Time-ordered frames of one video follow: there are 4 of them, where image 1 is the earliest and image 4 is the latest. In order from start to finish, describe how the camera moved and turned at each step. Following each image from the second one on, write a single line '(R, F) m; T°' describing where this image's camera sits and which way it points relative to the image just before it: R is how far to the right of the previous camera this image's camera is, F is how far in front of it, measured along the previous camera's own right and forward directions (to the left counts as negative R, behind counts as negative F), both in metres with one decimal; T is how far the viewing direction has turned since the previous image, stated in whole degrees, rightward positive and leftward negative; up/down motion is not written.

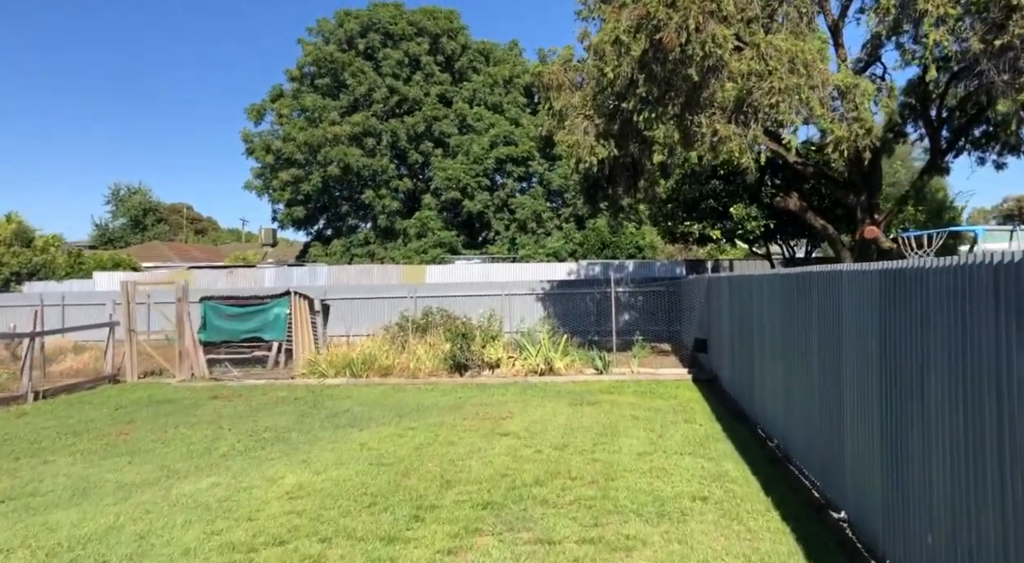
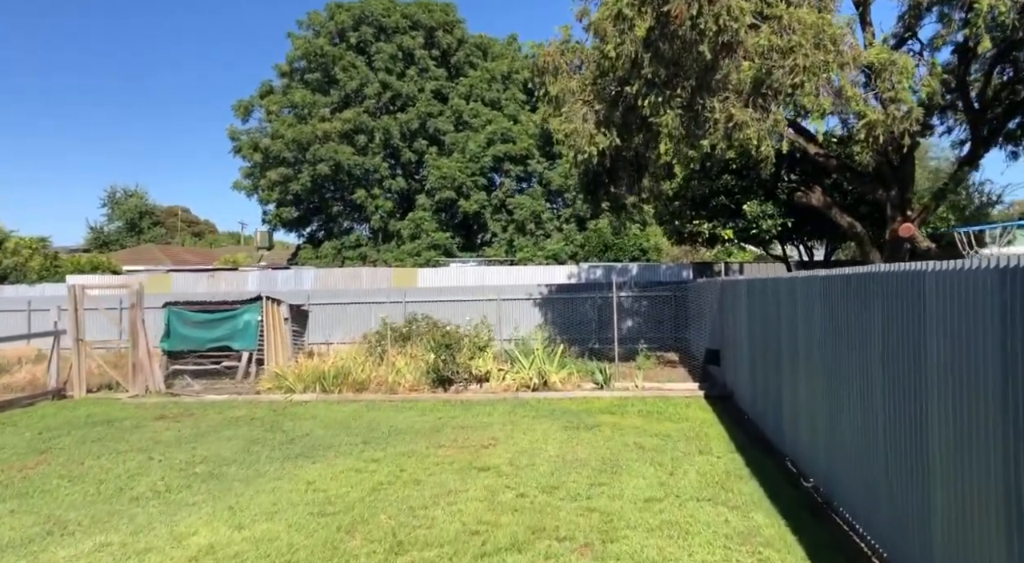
(+0.2, +1.4) m; 0°
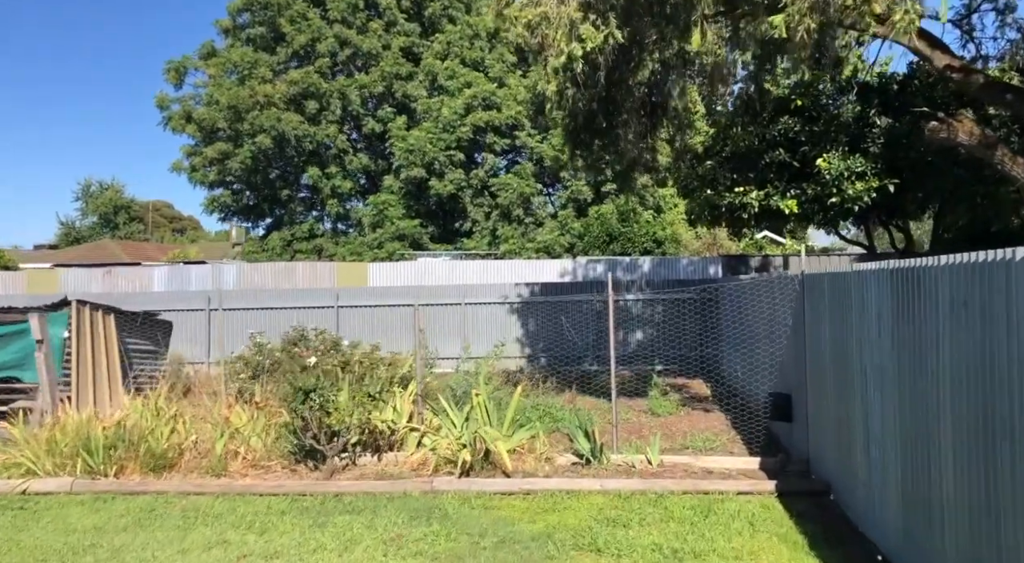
(+0.9, +5.0) m; -1°
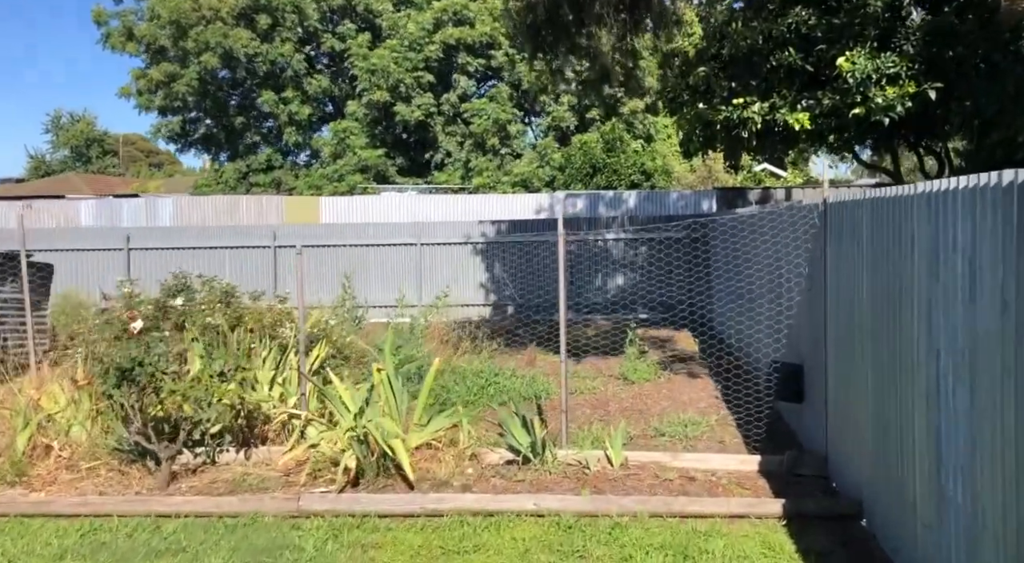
(+0.6, +1.9) m; 0°
